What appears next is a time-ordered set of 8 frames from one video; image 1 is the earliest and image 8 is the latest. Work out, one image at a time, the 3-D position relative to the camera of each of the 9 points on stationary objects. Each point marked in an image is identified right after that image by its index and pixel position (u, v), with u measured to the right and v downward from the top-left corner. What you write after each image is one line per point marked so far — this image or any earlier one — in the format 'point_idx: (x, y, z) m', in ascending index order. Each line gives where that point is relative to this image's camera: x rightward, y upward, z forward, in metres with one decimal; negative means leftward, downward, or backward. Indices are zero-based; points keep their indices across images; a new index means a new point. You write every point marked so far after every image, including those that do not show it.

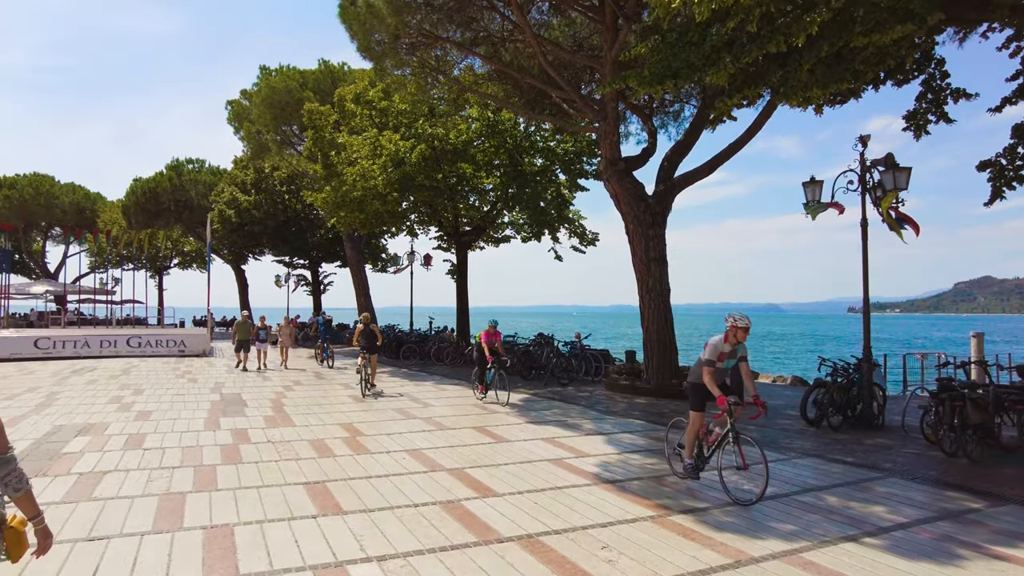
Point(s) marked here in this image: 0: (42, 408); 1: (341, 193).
0: (-8.1, -2.0, +11.5) m
1: (-4.9, +2.7, +19.3) m
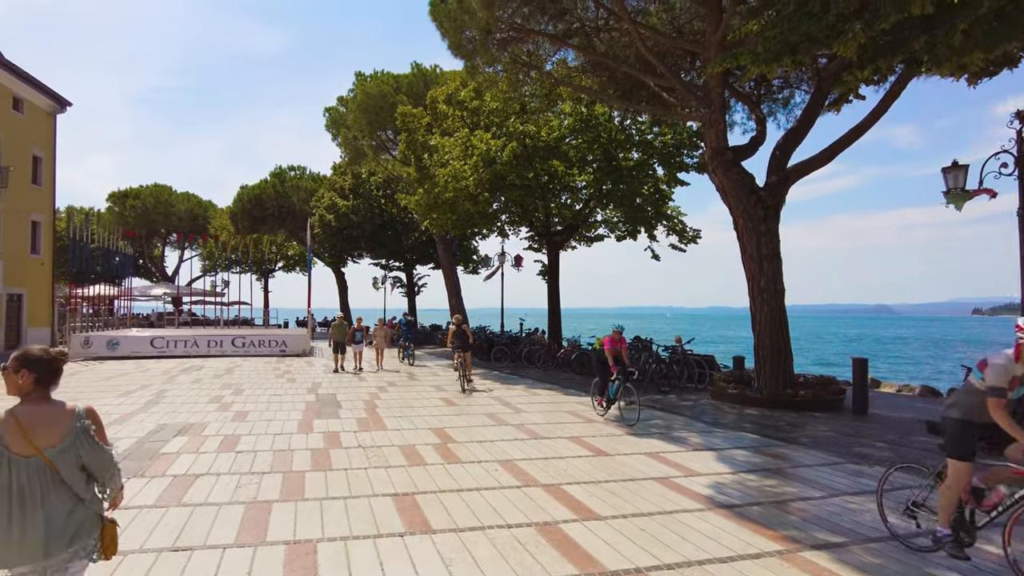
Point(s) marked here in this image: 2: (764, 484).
0: (-6.4, -2.1, +11.9) m
1: (-2.2, +2.7, +19.2) m
2: (+2.6, -2.0, +7.0) m
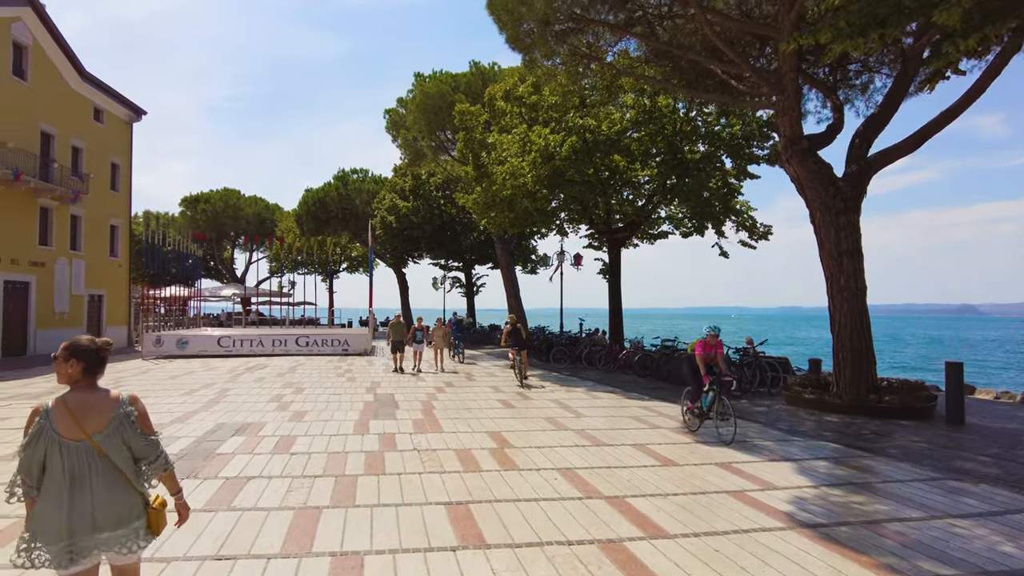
0: (-5.4, -2.1, +12.0) m
1: (-0.6, +2.7, +18.9) m
2: (+3.2, -2.0, +6.3) m
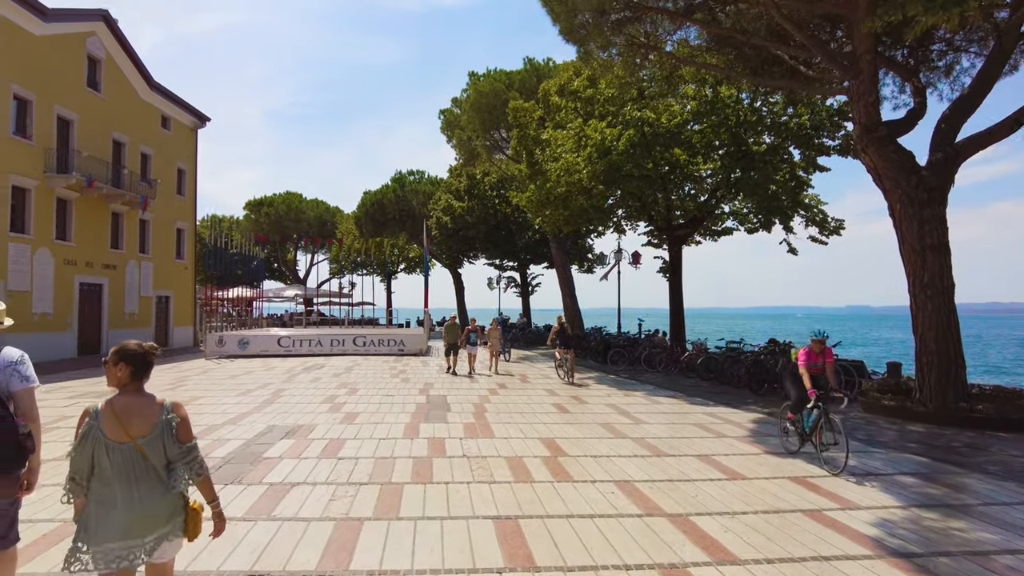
0: (-4.4, -2.1, +12.1) m
1: (+0.9, +2.7, +18.5) m
2: (+3.7, -2.0, +5.6) m
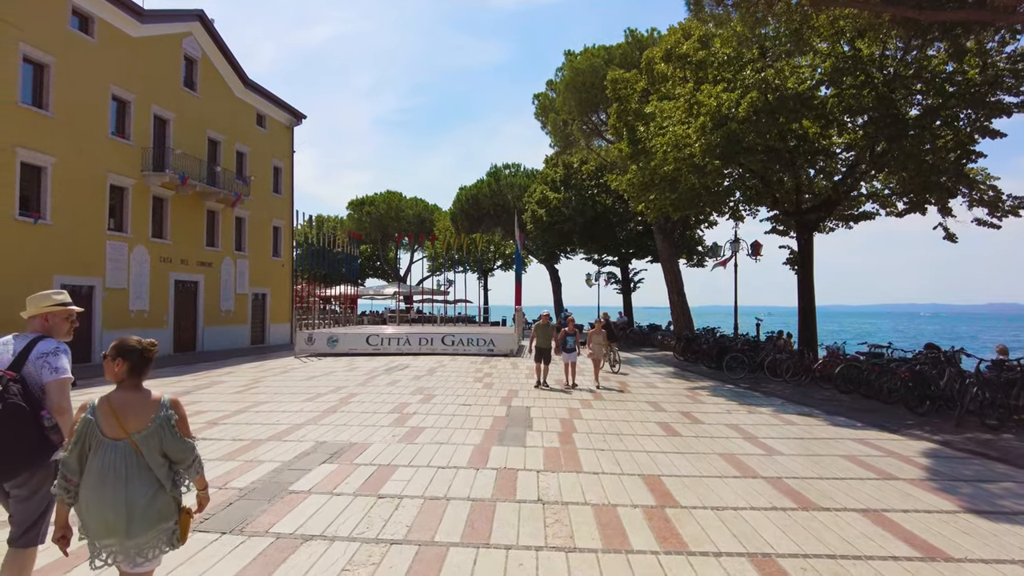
0: (-2.9, -2.0, +10.7) m
1: (+3.3, +2.8, +16.2) m
2: (+4.1, -1.9, +3.1) m
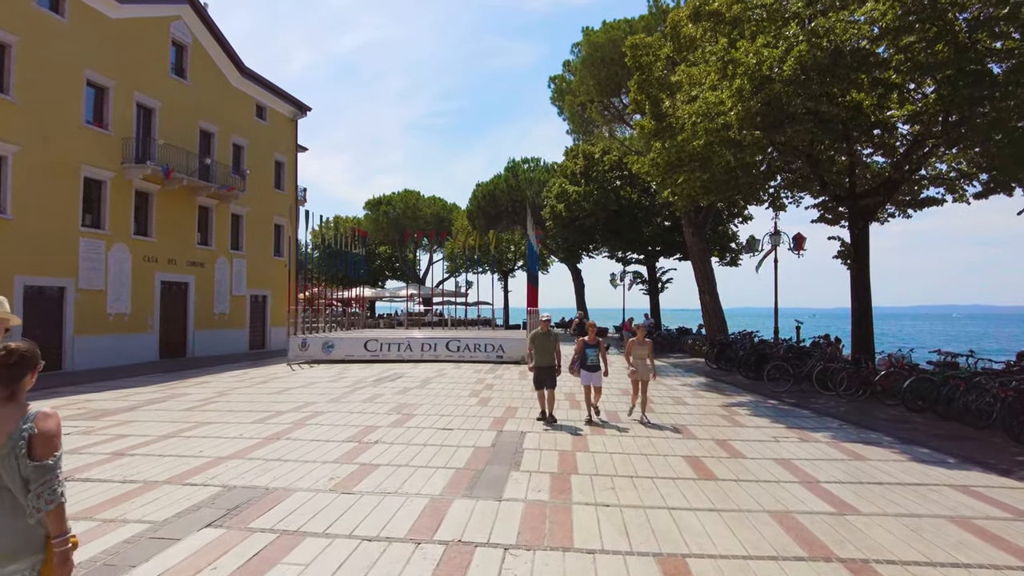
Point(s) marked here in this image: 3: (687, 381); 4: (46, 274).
0: (-3.1, -2.0, +8.6) m
1: (+3.4, +2.9, +13.9) m
2: (+3.6, -1.8, +0.8) m
3: (+4.2, -2.2, +16.0) m
4: (-12.4, +0.4, +17.8) m
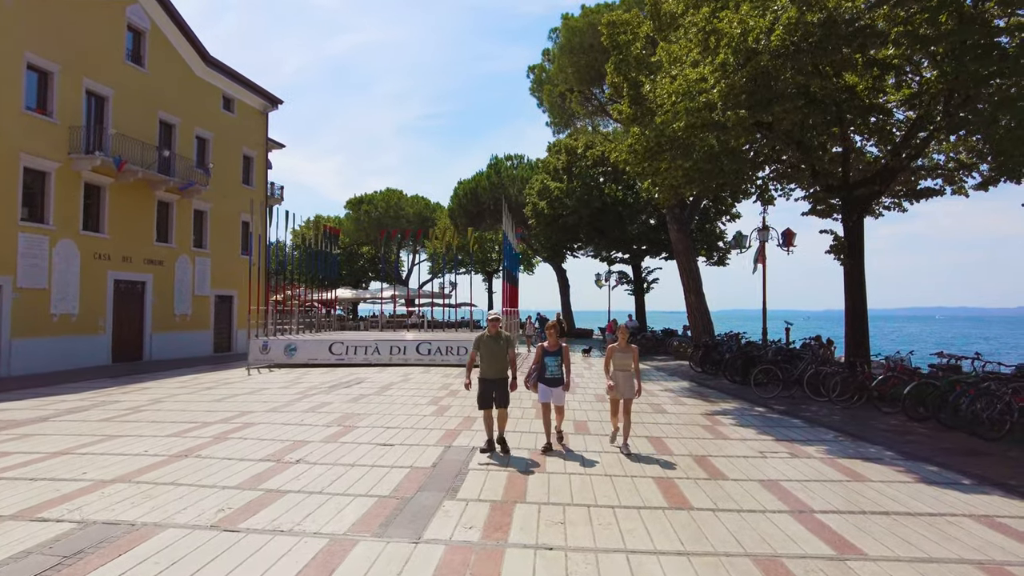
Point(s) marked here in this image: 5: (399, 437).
0: (-3.7, -1.9, +7.4) m
1: (+2.7, +2.9, +12.8) m
2: (+3.1, -1.7, -0.4) m
3: (+3.5, -2.2, +14.9) m
4: (-13.1, +0.4, +16.5) m
5: (-1.4, -1.9, +8.6) m
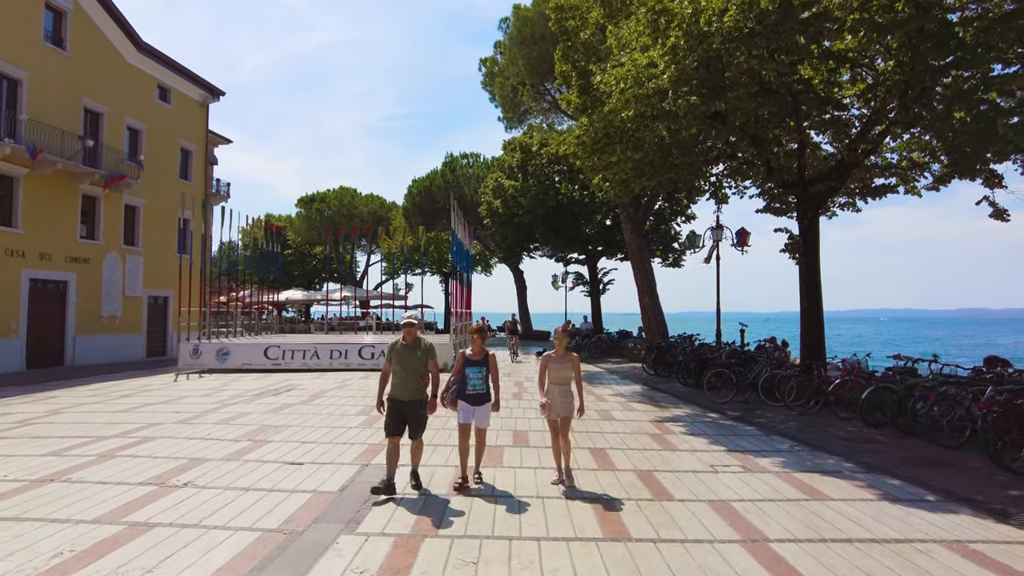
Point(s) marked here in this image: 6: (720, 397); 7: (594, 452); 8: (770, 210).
0: (-4.4, -1.8, +6.4) m
1: (+1.7, +3.0, +12.1) m
2: (+2.8, -1.7, -1.0) m
3: (+2.3, -2.2, +14.2) m
4: (-14.3, +0.4, +14.9) m
5: (-2.2, -1.9, +7.7) m
6: (+3.9, -2.0, +12.5) m
7: (+1.0, -1.9, +8.1) m
8: (+5.7, +1.7, +14.8) m
